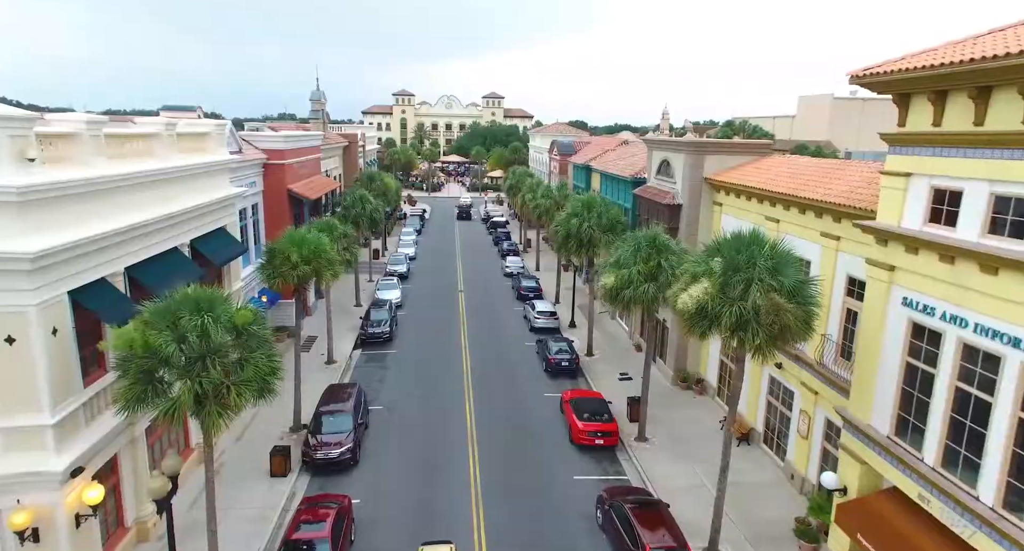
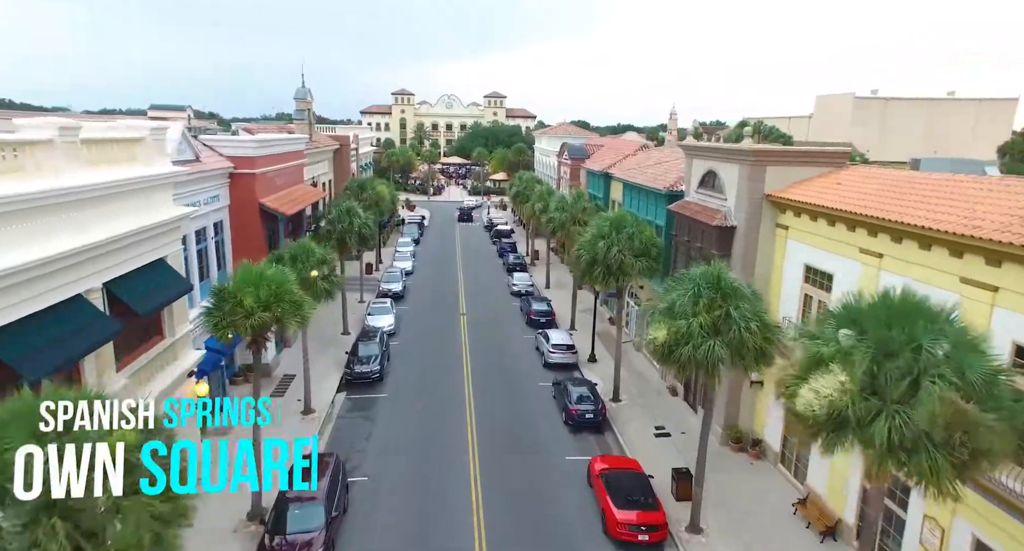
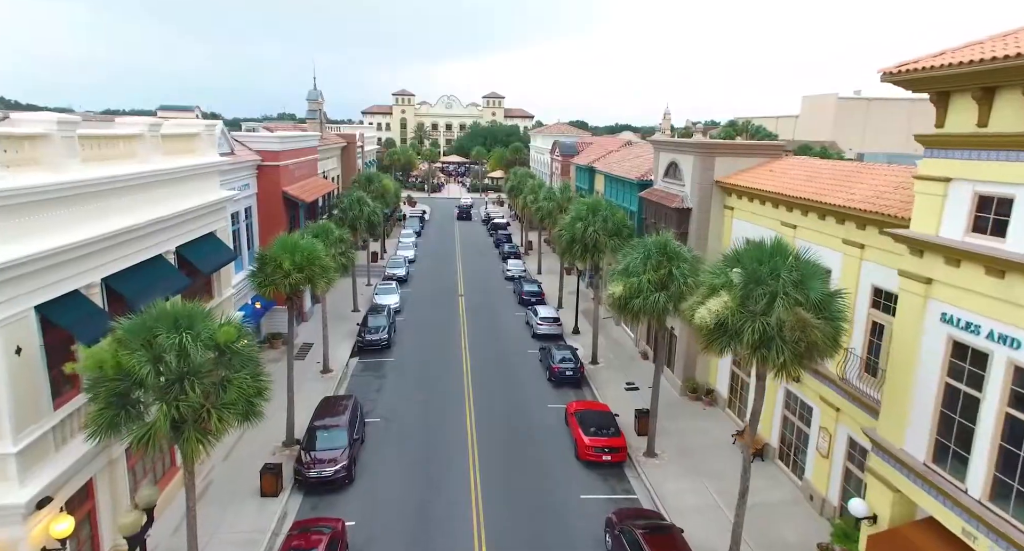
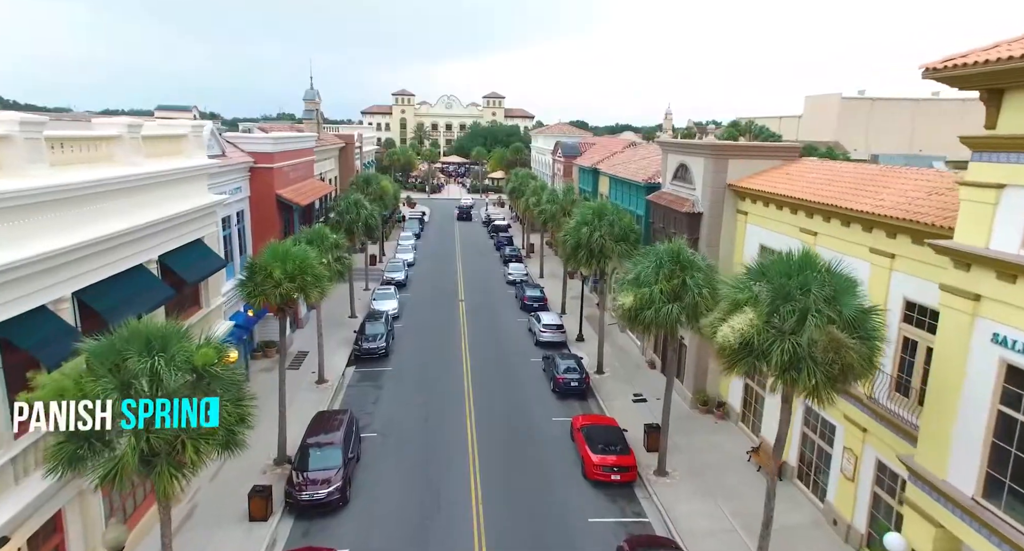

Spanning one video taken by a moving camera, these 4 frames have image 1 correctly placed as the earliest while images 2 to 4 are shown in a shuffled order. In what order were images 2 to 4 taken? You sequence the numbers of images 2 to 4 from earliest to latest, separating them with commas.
3, 4, 2
